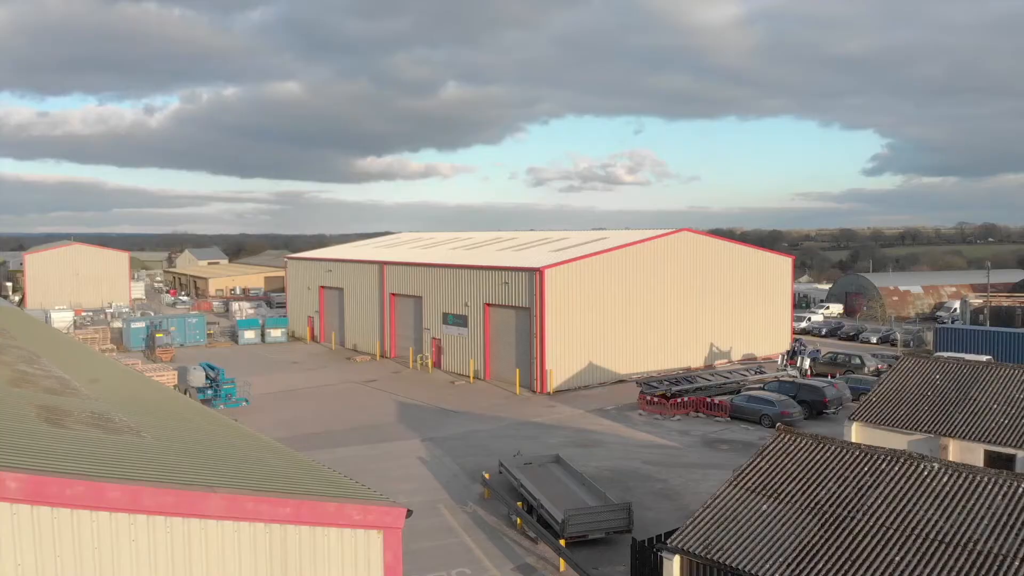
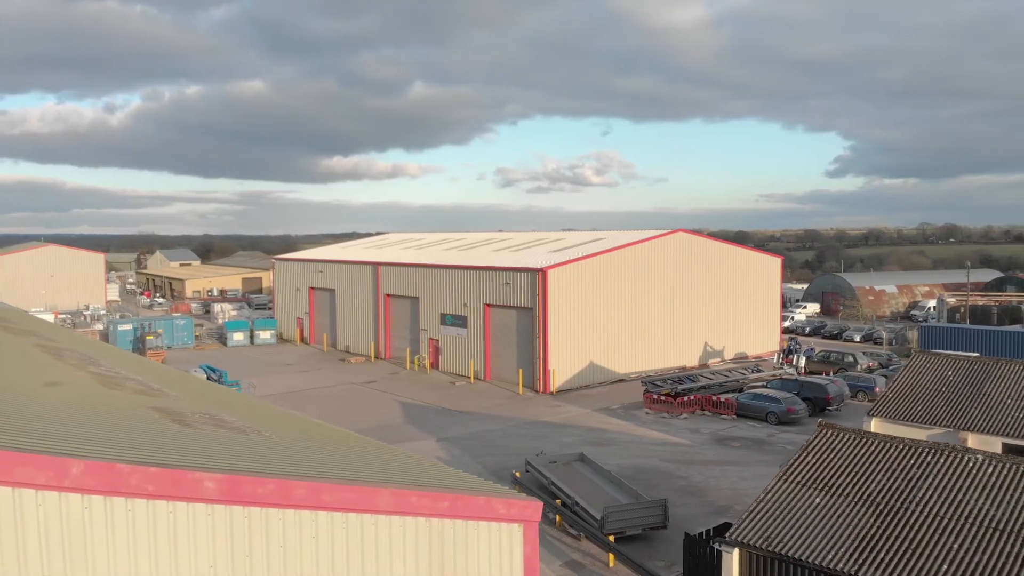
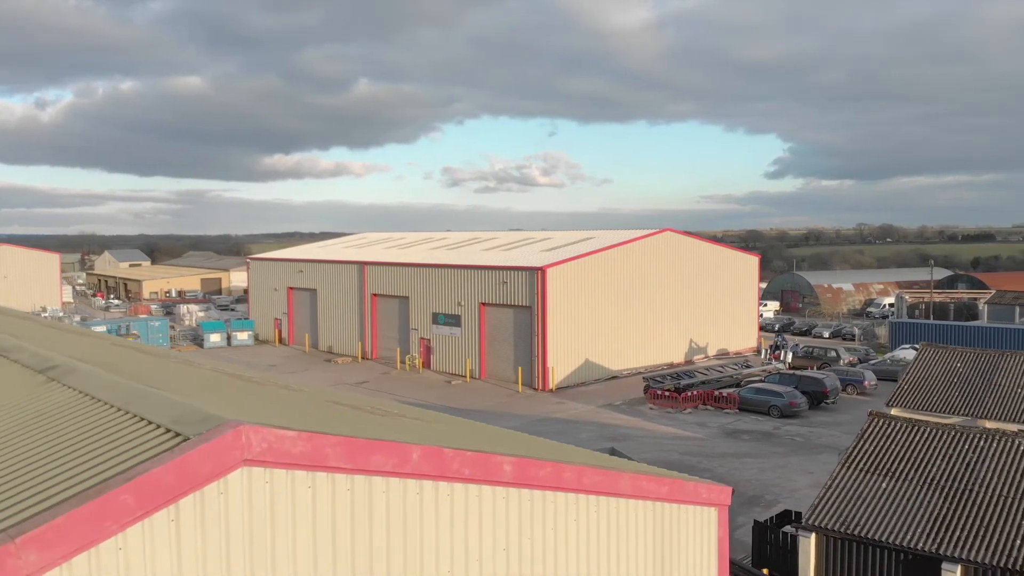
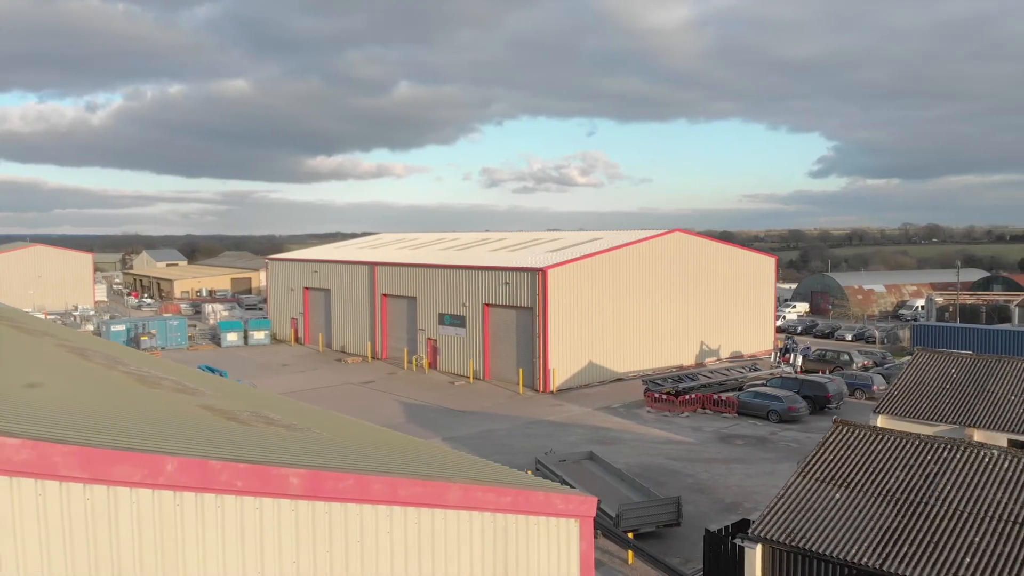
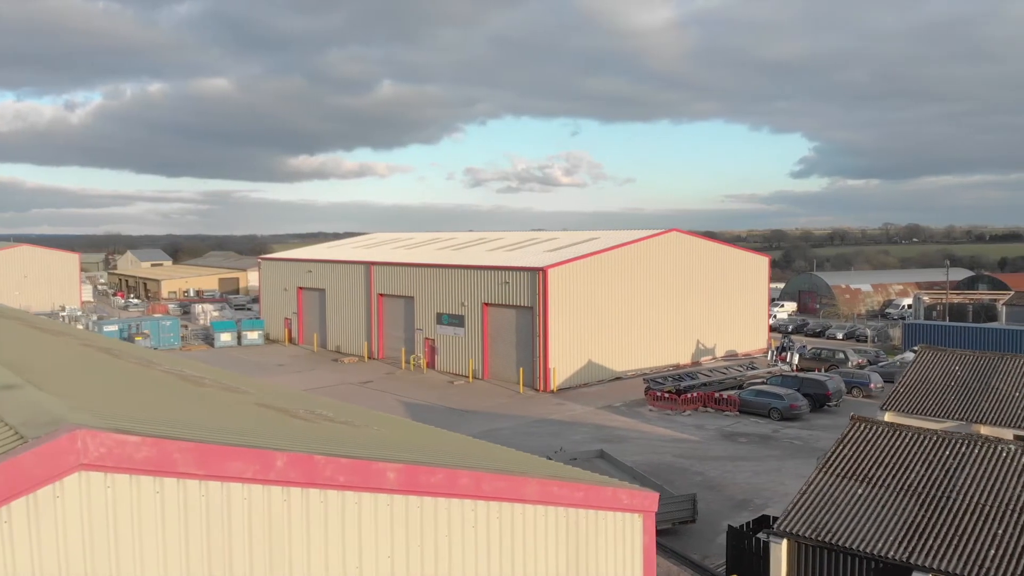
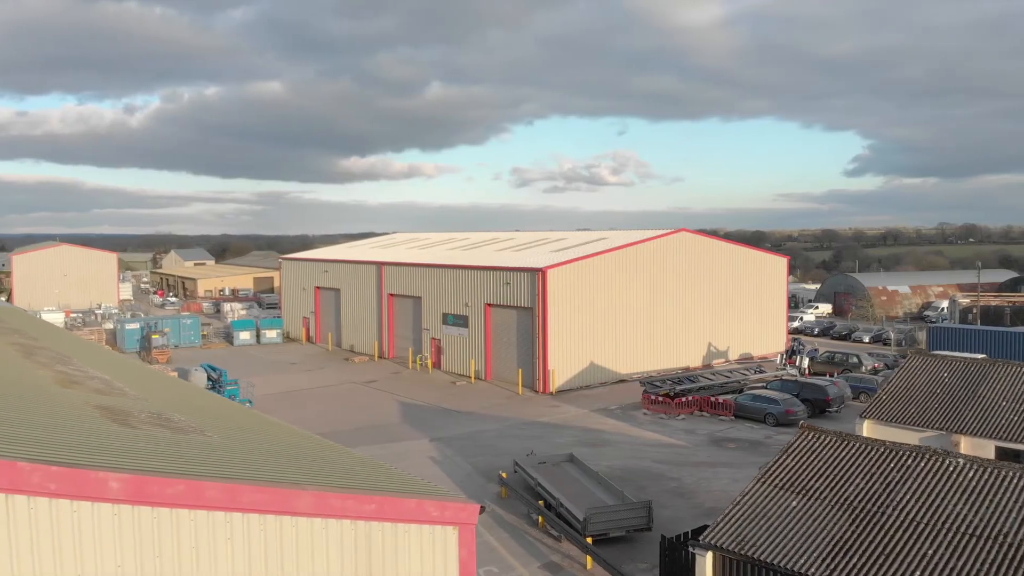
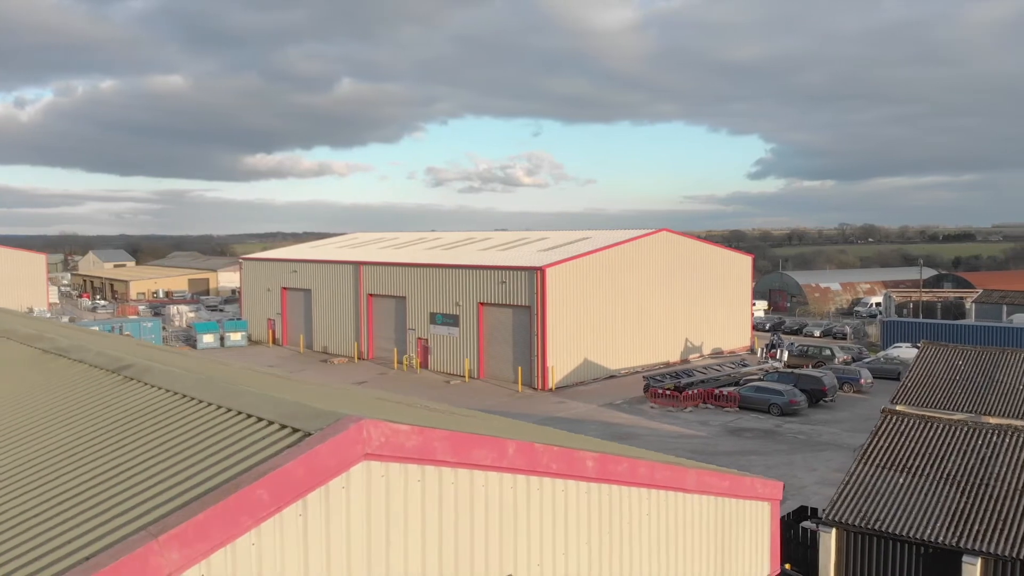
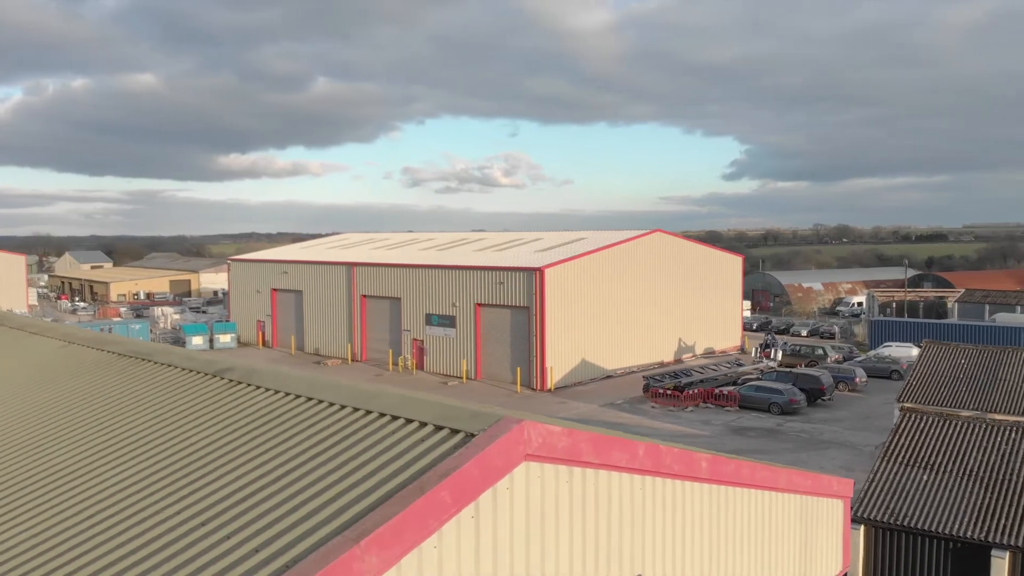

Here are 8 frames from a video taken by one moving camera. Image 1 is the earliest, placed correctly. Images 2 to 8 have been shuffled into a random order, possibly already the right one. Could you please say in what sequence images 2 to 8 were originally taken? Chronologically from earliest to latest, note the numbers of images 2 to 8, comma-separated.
6, 2, 4, 5, 3, 7, 8
